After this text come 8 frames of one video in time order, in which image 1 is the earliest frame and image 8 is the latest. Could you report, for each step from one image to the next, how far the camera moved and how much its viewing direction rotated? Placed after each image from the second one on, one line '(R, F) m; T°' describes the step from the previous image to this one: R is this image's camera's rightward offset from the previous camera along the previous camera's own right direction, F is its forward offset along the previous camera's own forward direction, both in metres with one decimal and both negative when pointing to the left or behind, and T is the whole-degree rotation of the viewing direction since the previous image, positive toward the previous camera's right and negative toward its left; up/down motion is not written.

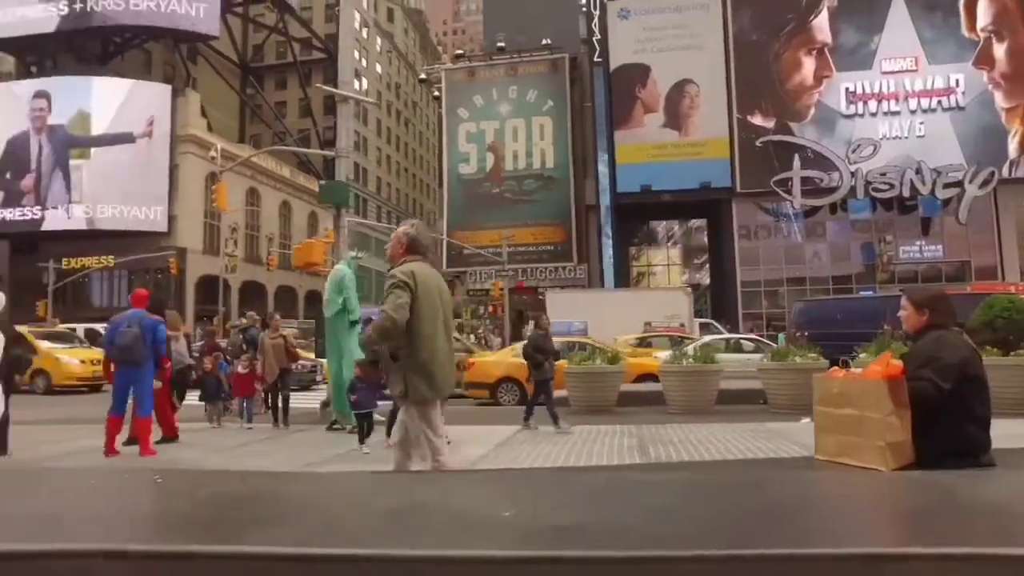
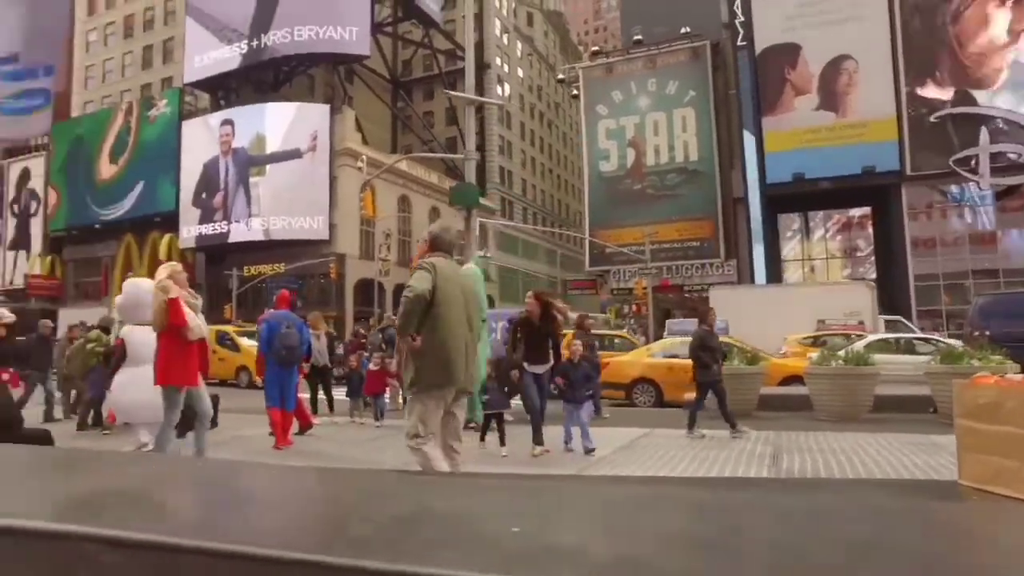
(+0.3, +0.1) m; -13°
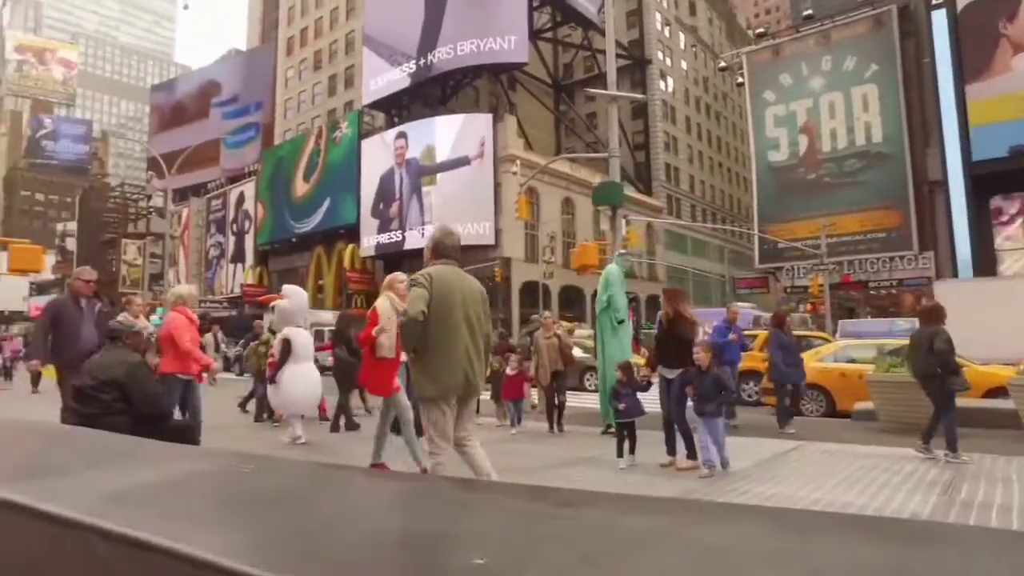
(+0.4, +0.2) m; -14°
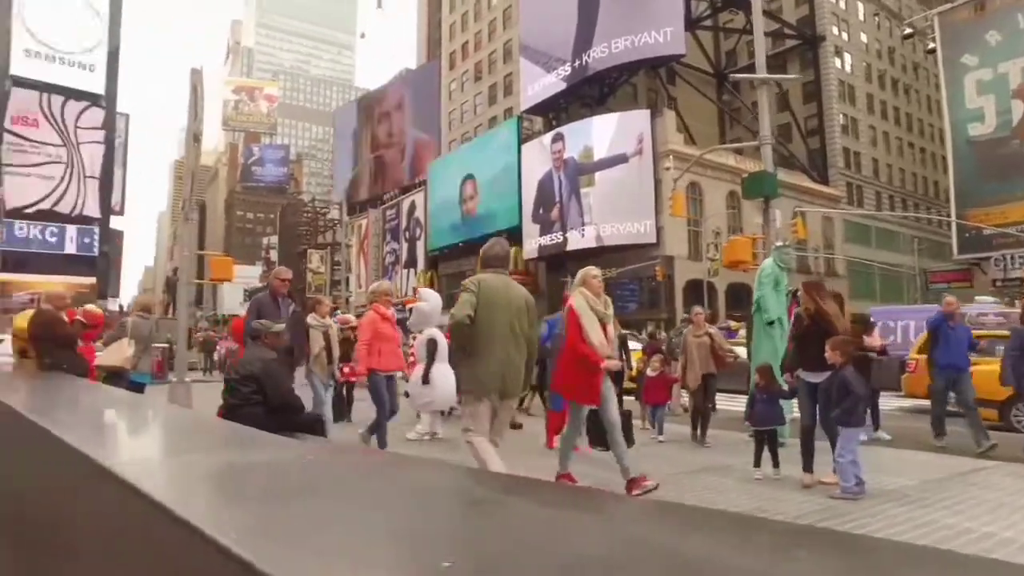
(+0.4, +0.2) m; -14°
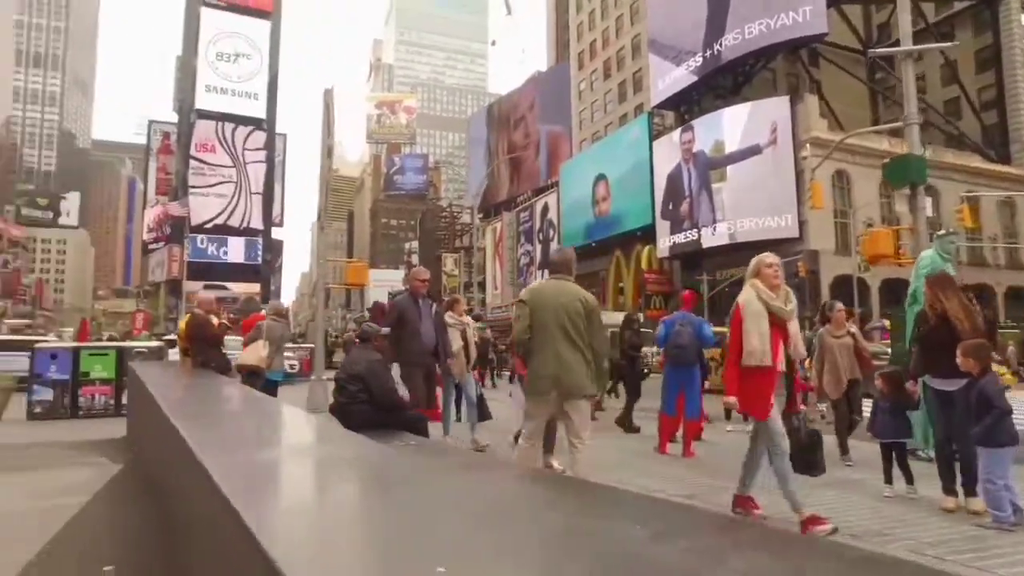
(+0.3, +0.1) m; -11°
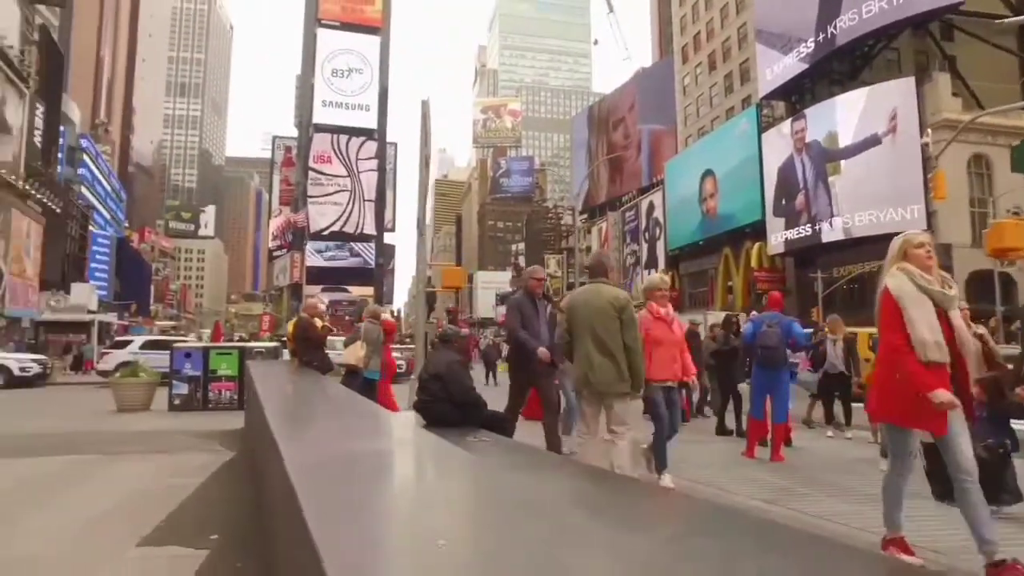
(+0.3, -0.2) m; -9°
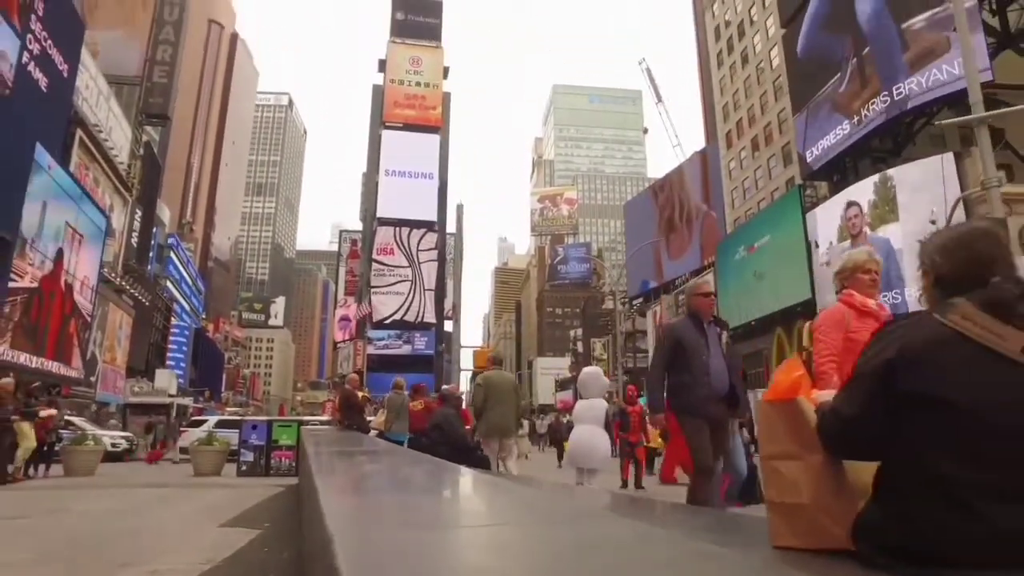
(+0.8, -1.7) m; -5°
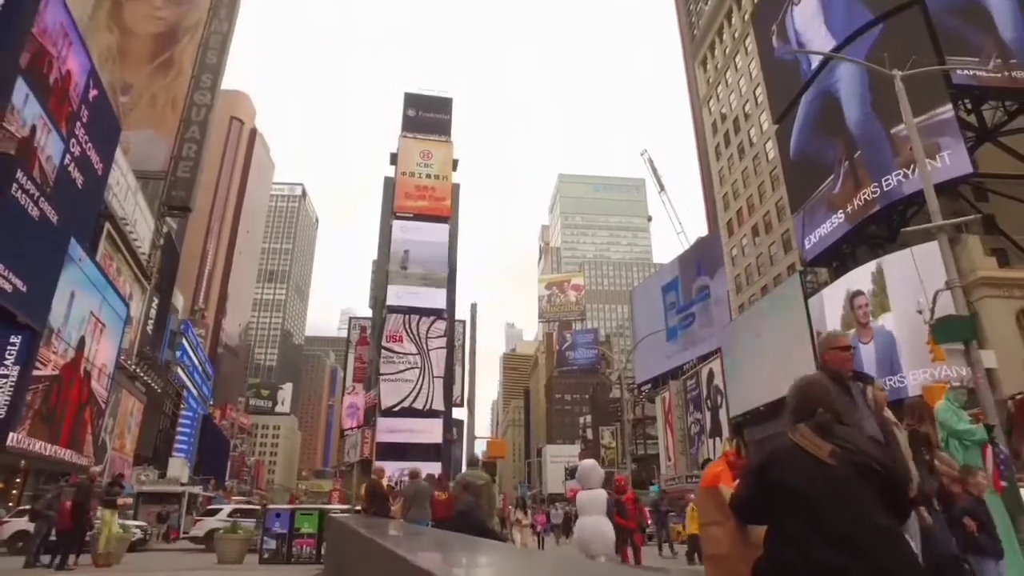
(-0.1, -1.2) m; -1°
